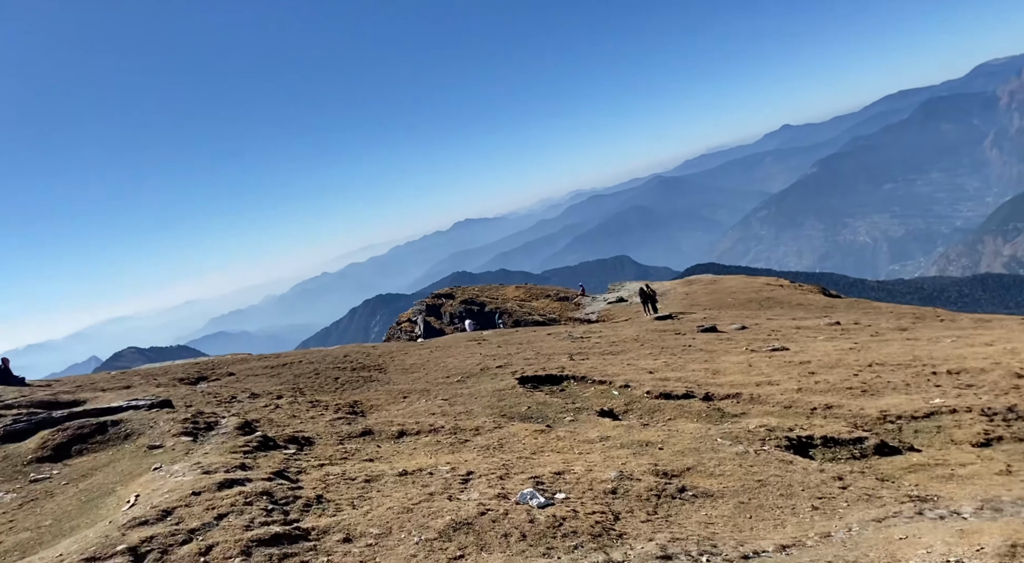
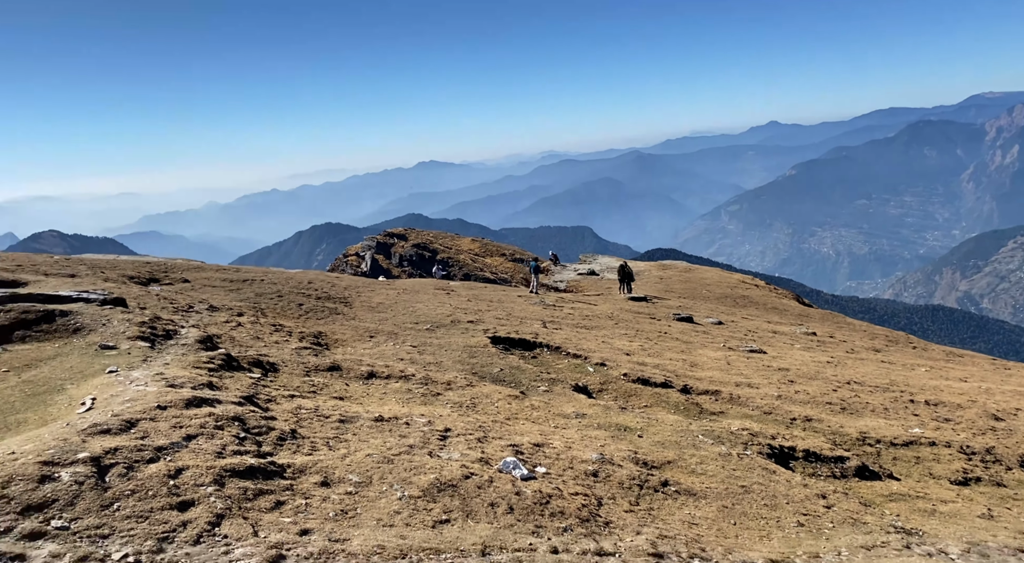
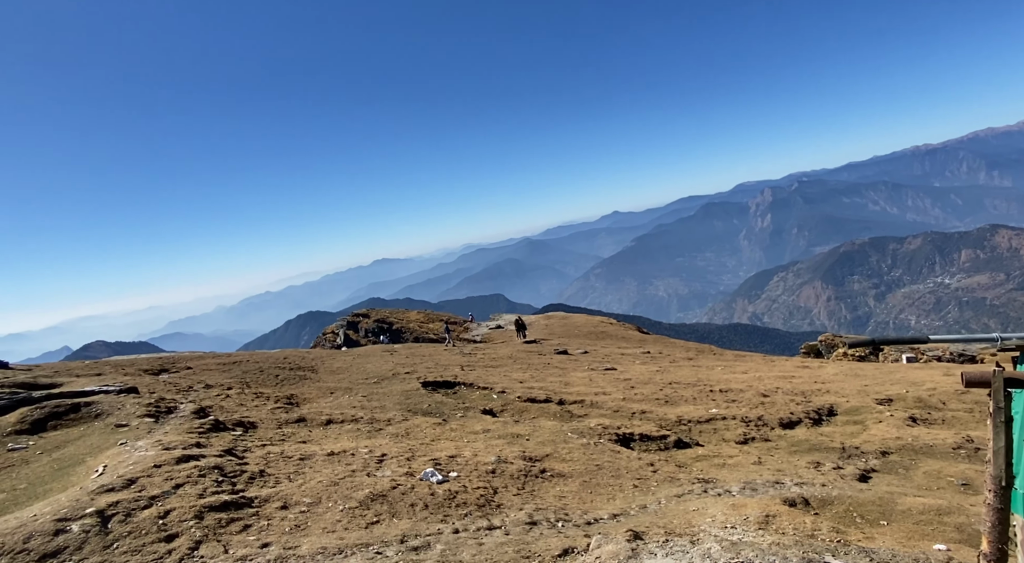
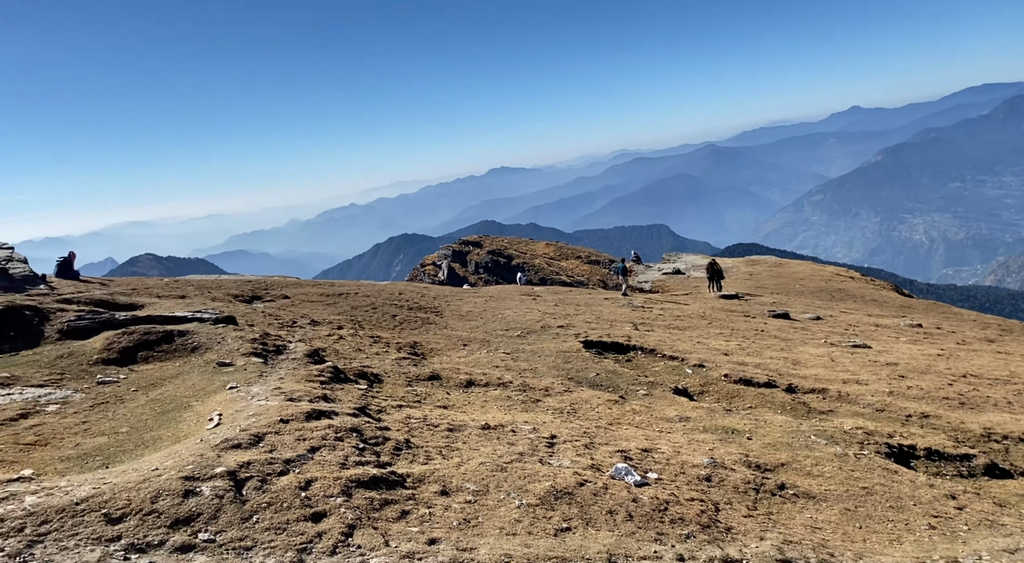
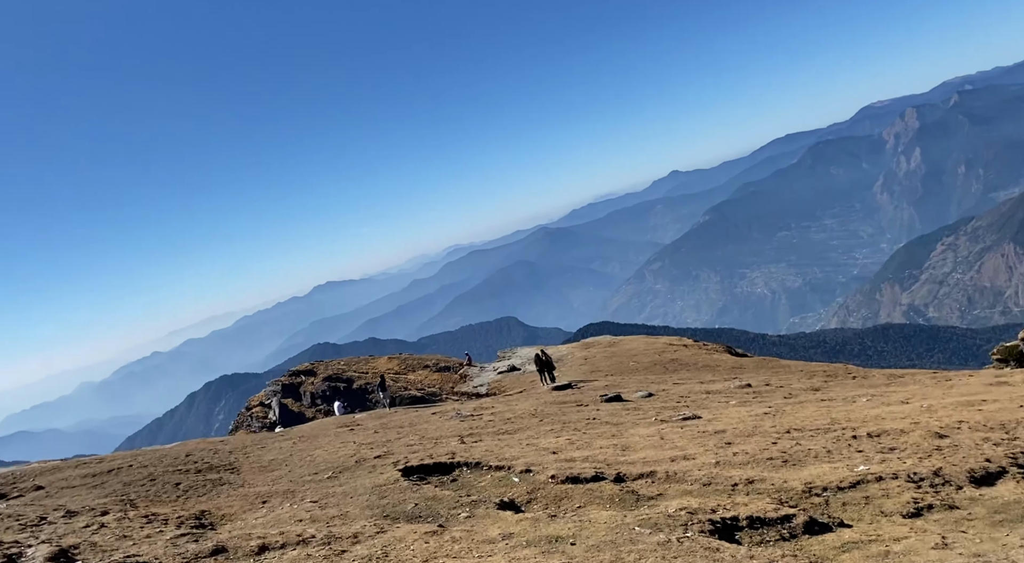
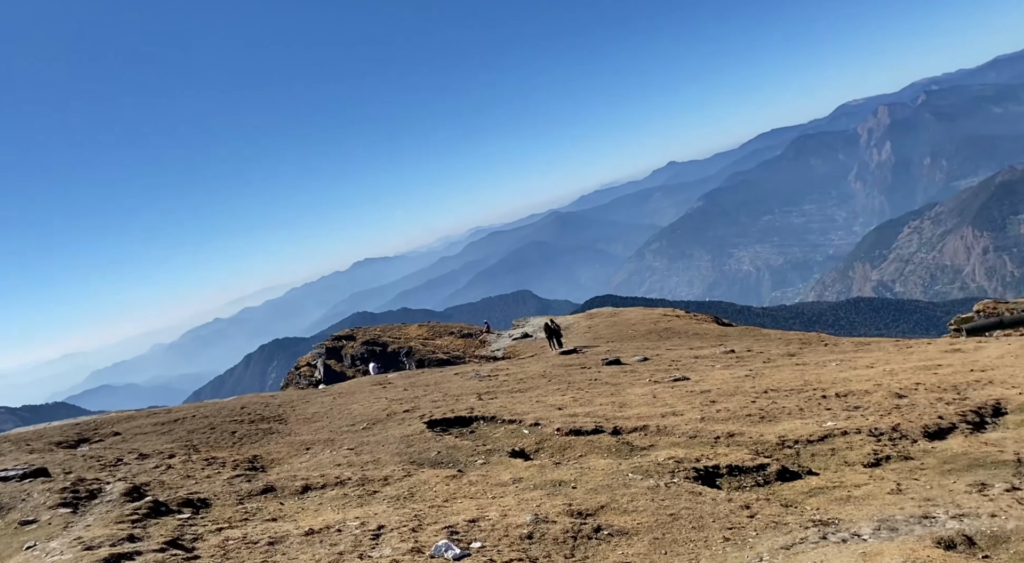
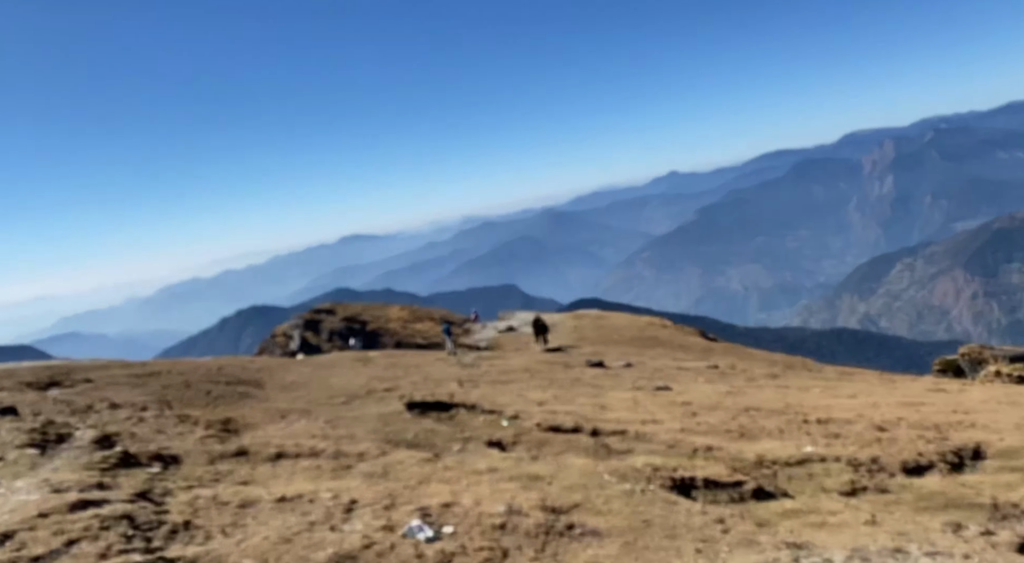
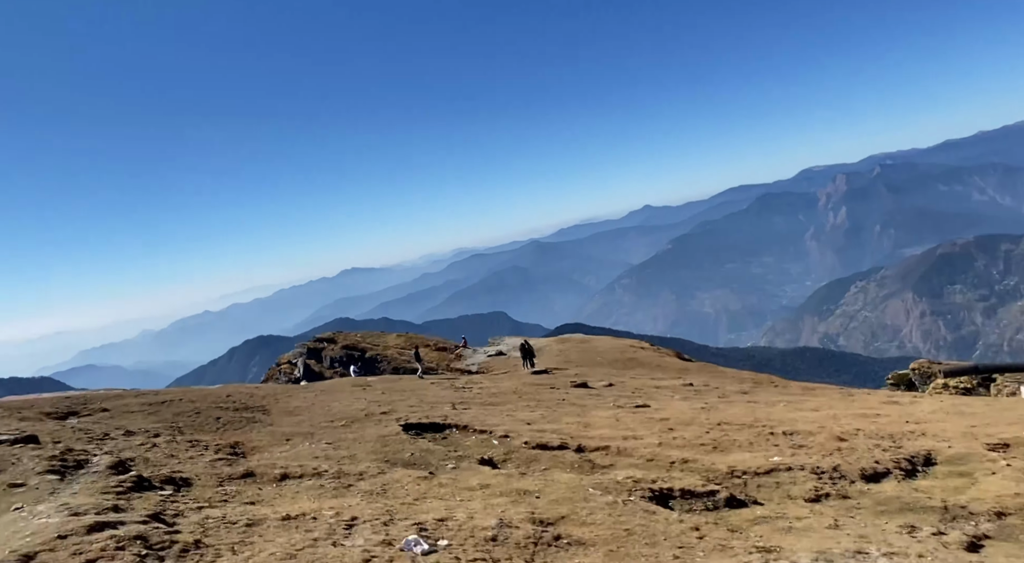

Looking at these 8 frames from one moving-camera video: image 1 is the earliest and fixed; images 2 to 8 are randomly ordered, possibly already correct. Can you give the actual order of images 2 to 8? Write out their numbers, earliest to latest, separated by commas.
6, 5, 8, 3, 7, 2, 4
